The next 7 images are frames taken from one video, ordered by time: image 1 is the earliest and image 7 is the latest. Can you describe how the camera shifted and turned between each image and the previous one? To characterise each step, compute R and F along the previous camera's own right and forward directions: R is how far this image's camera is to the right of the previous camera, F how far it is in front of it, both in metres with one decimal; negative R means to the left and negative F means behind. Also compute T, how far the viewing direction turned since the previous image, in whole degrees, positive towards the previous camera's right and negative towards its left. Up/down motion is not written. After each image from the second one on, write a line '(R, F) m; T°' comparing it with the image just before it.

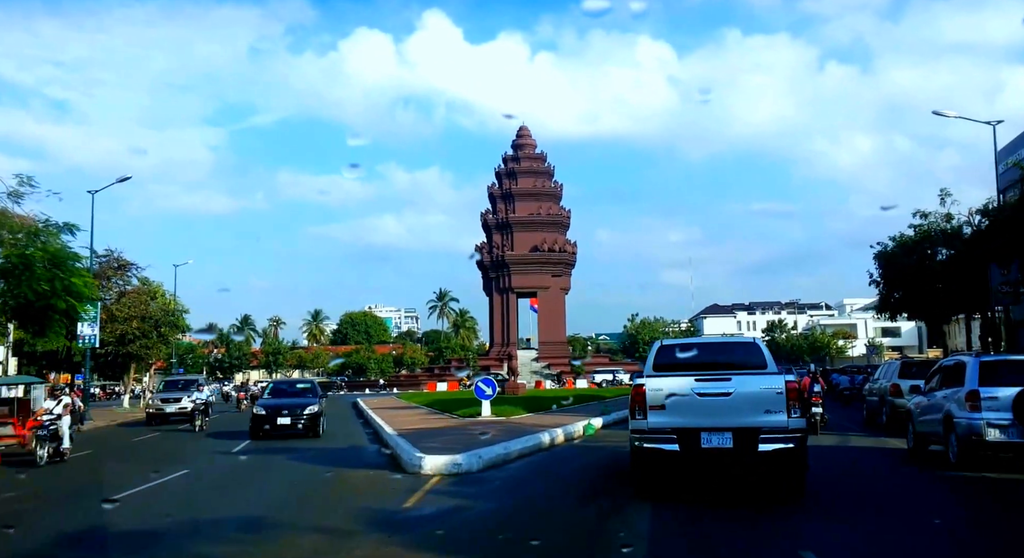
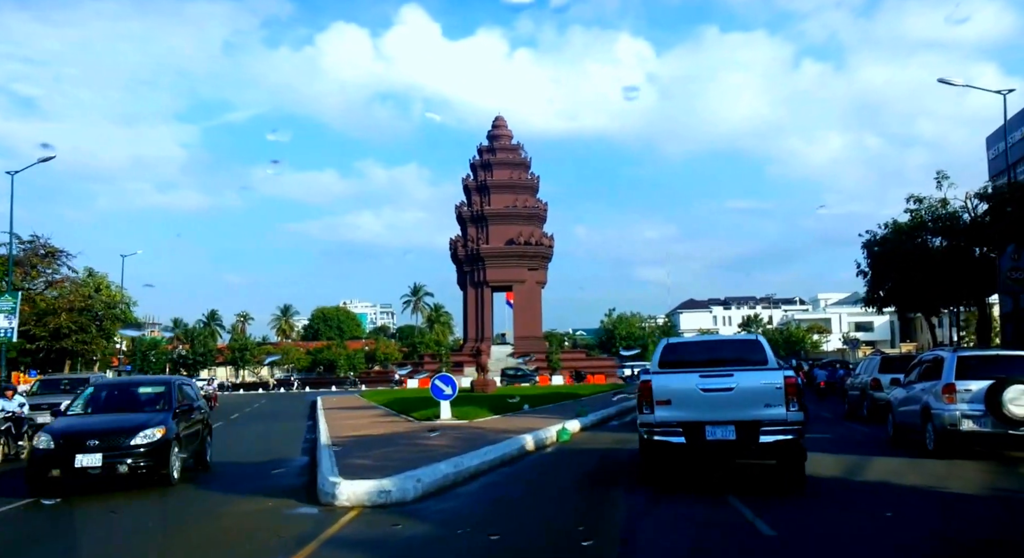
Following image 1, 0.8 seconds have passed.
(+0.2, +1.5) m; +1°
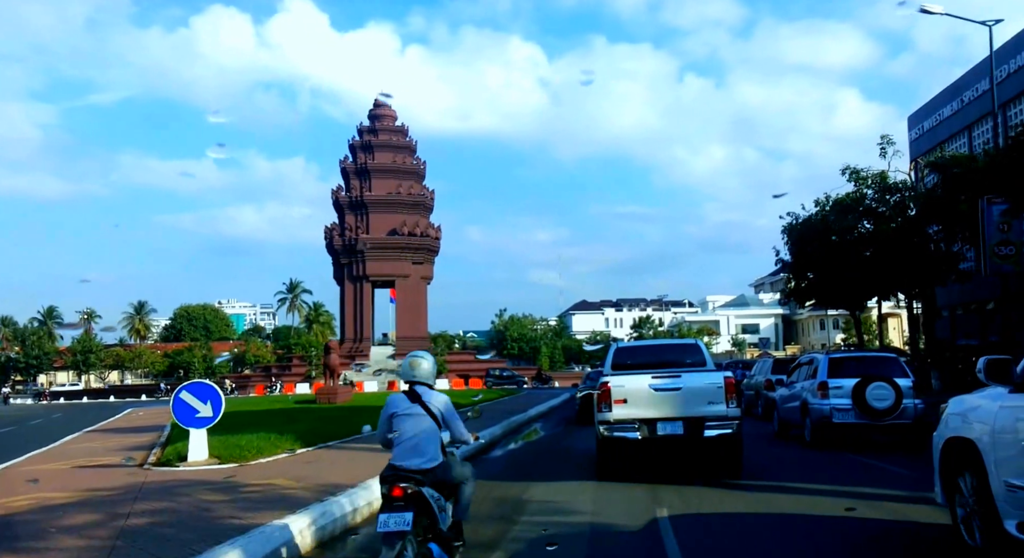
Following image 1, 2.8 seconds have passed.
(+0.6, +4.6) m; +7°
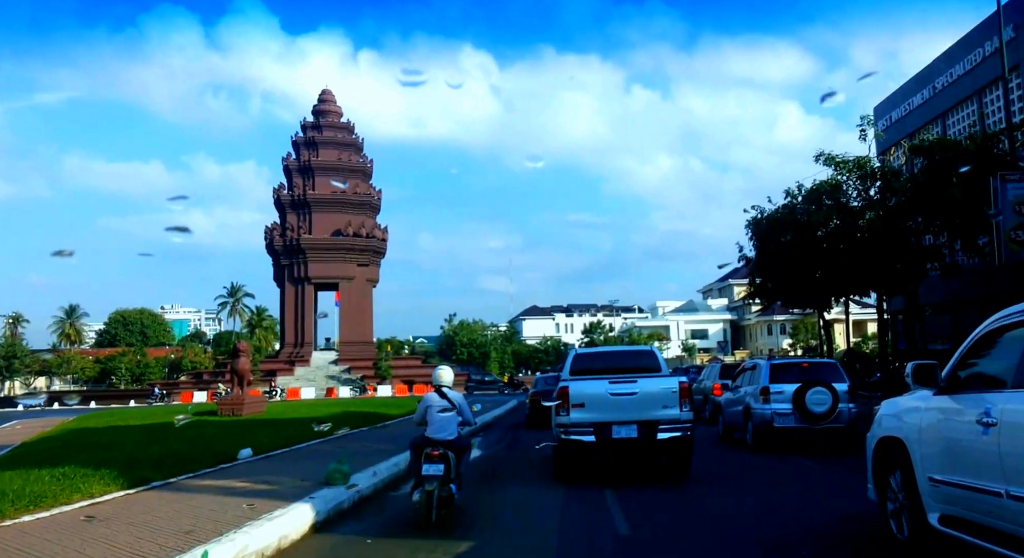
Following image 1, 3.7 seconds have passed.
(+0.2, +1.8) m; +3°
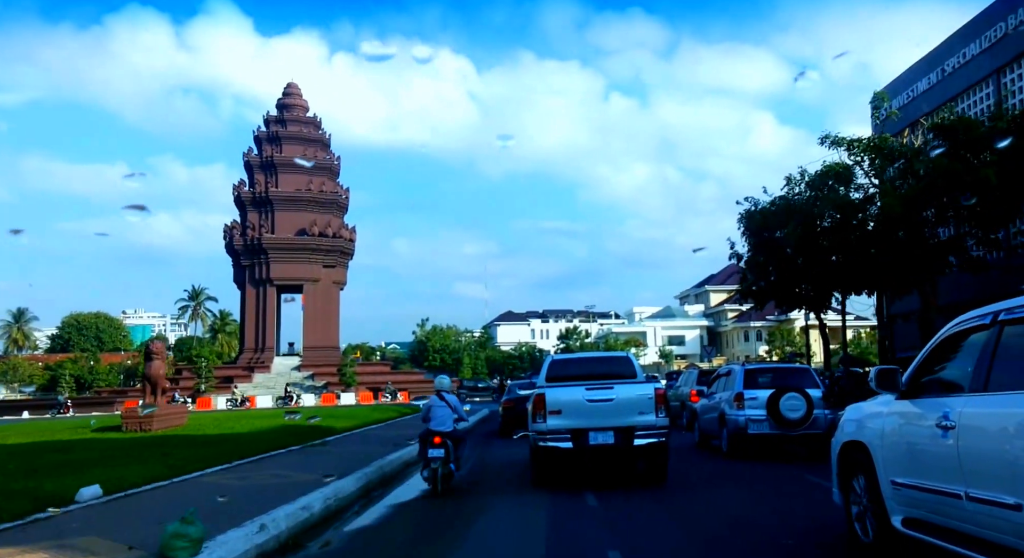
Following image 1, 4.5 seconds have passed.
(0.0, +2.2) m; +2°
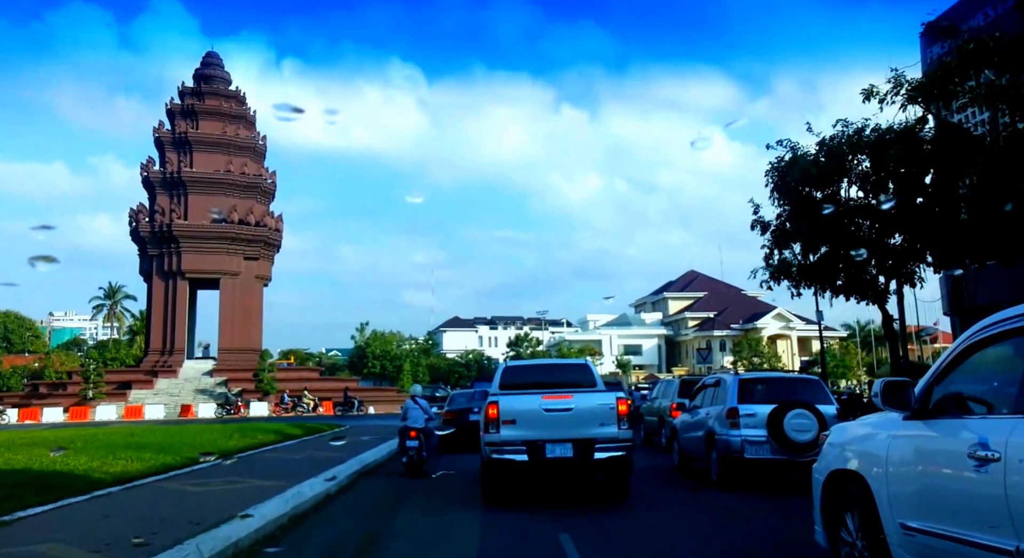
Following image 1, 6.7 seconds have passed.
(+0.3, +4.8) m; +3°
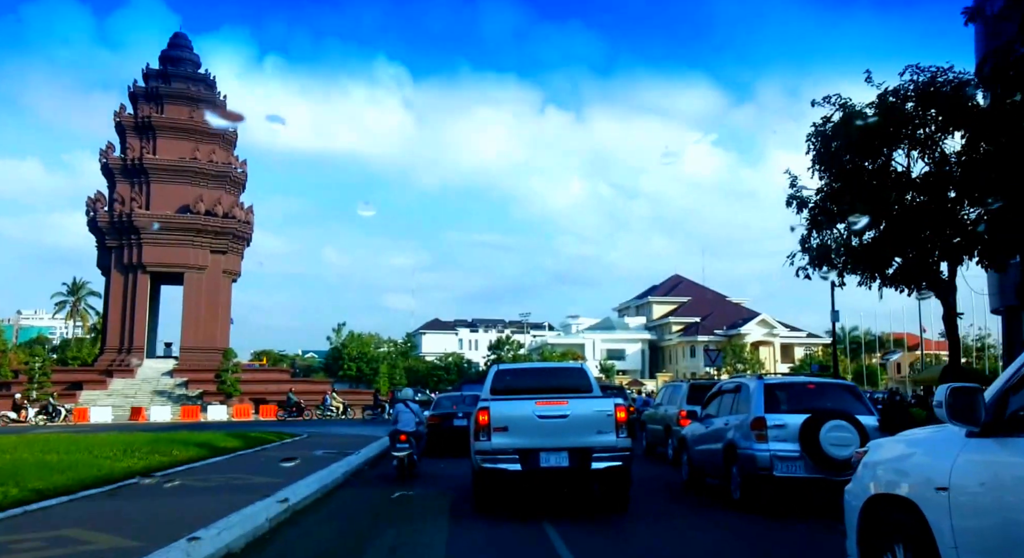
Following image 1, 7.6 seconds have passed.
(-0.1, +2.2) m; +1°
